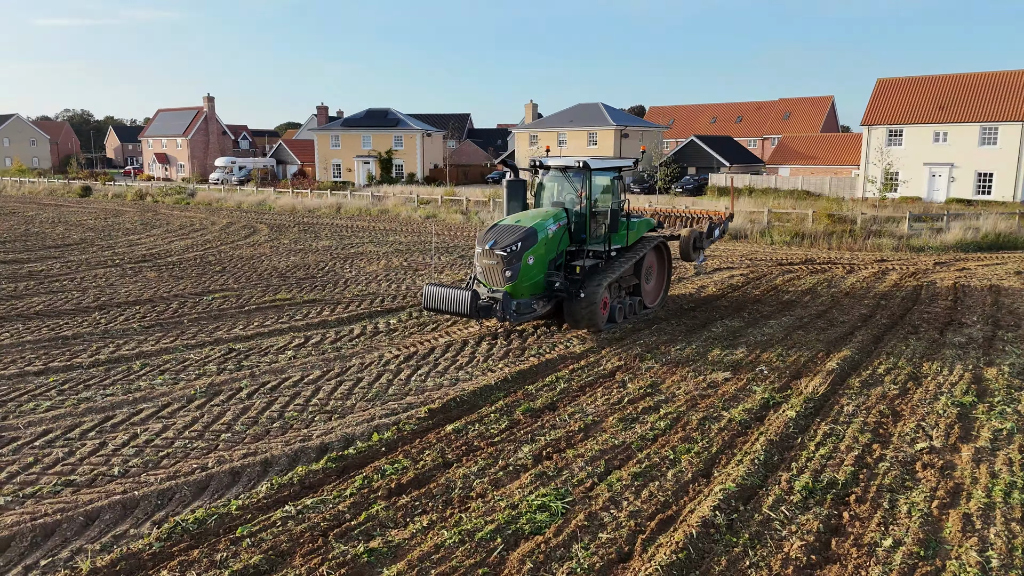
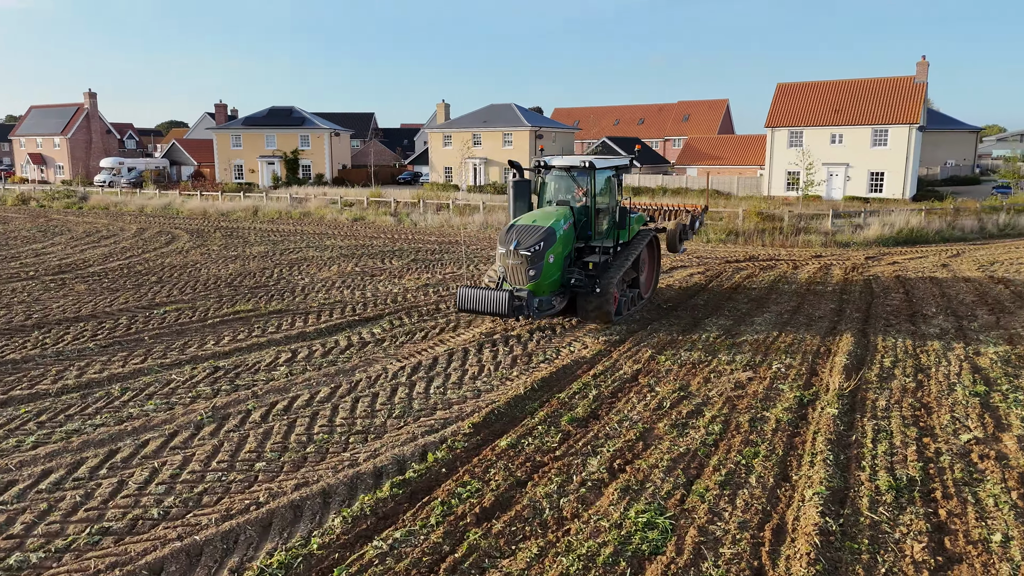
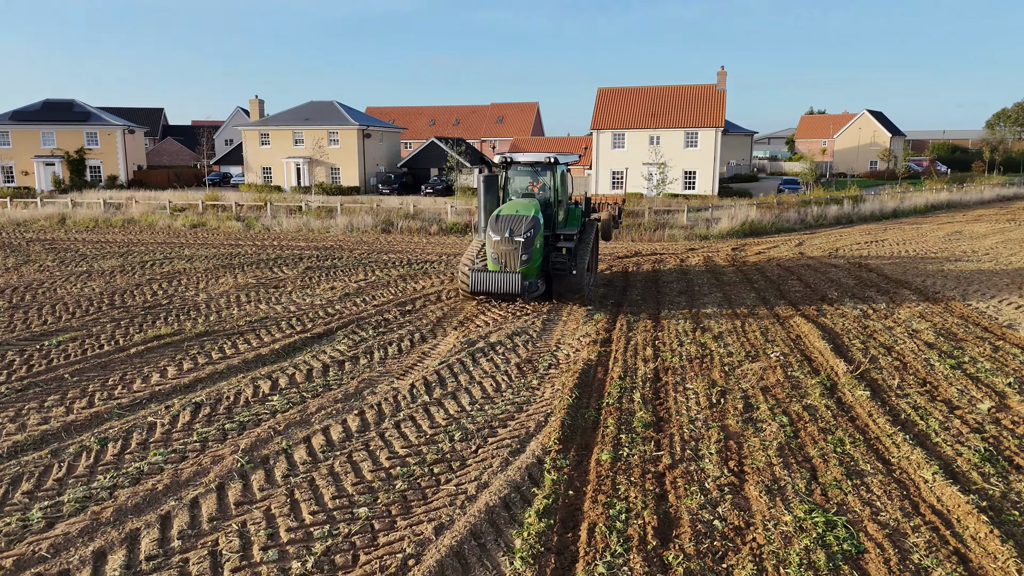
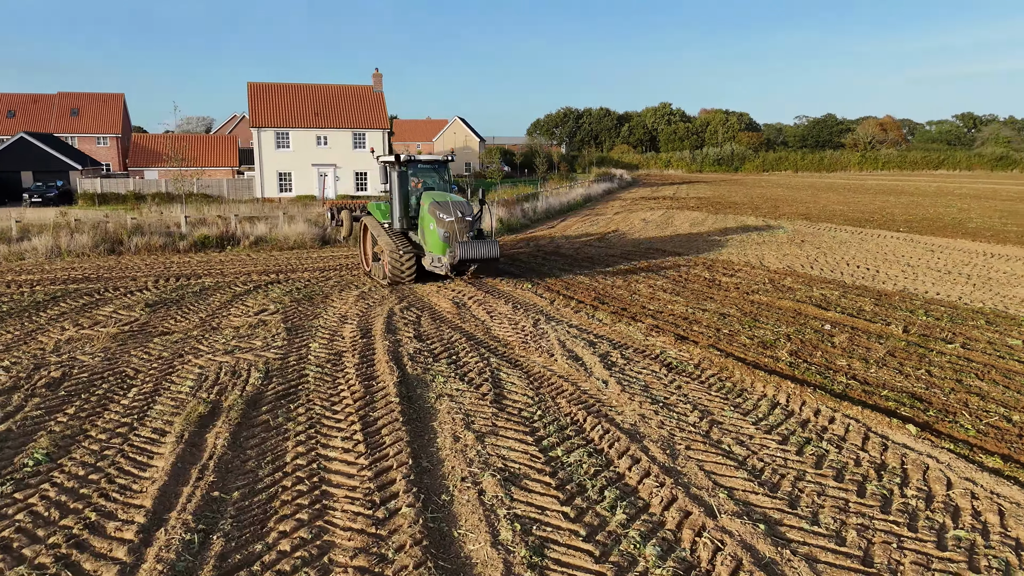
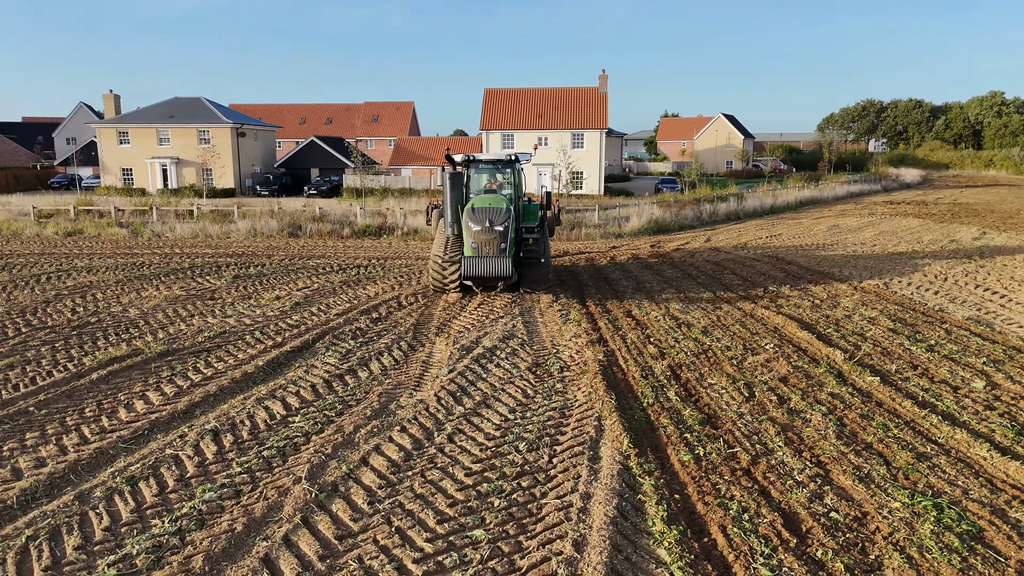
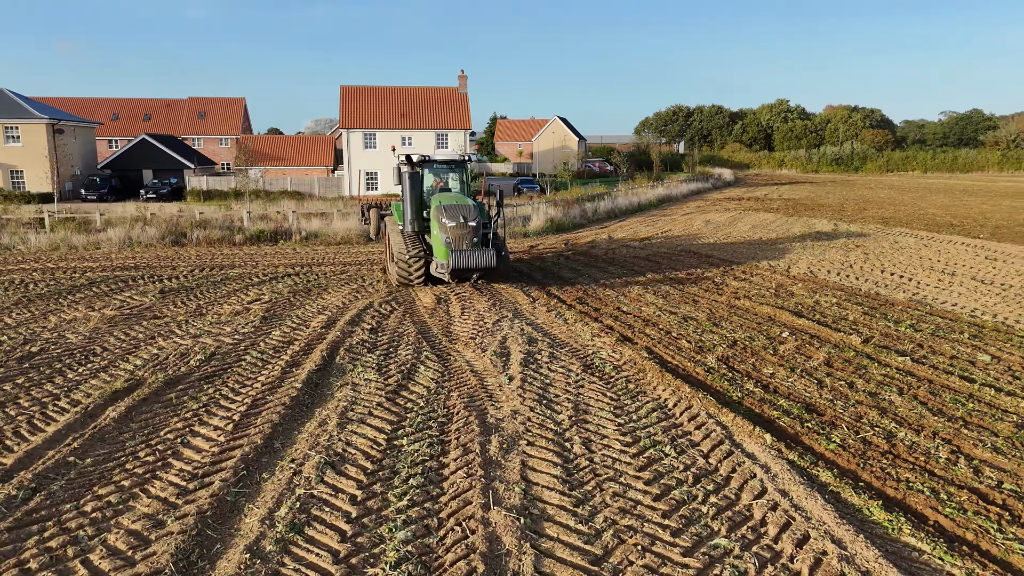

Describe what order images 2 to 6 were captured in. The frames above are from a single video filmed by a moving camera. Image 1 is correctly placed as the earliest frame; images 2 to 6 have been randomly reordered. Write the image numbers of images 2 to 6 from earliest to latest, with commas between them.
2, 3, 5, 6, 4
